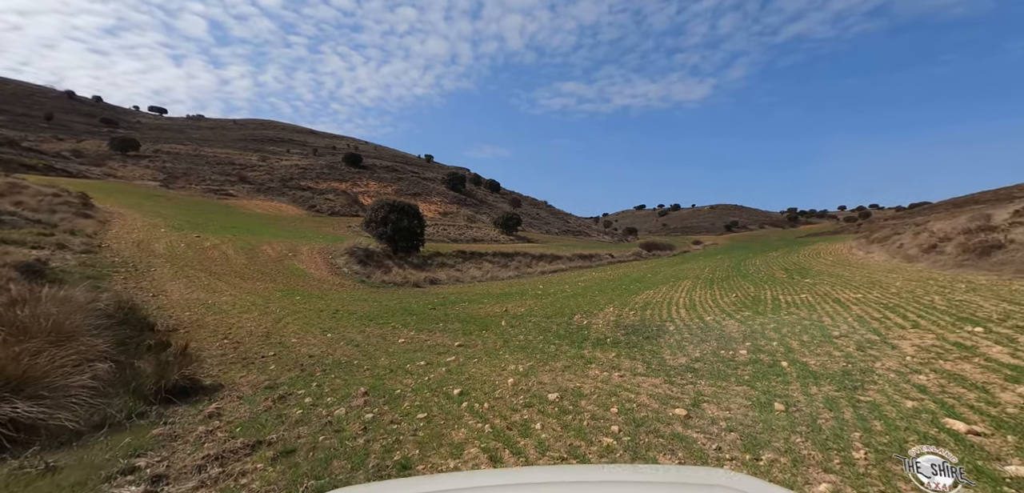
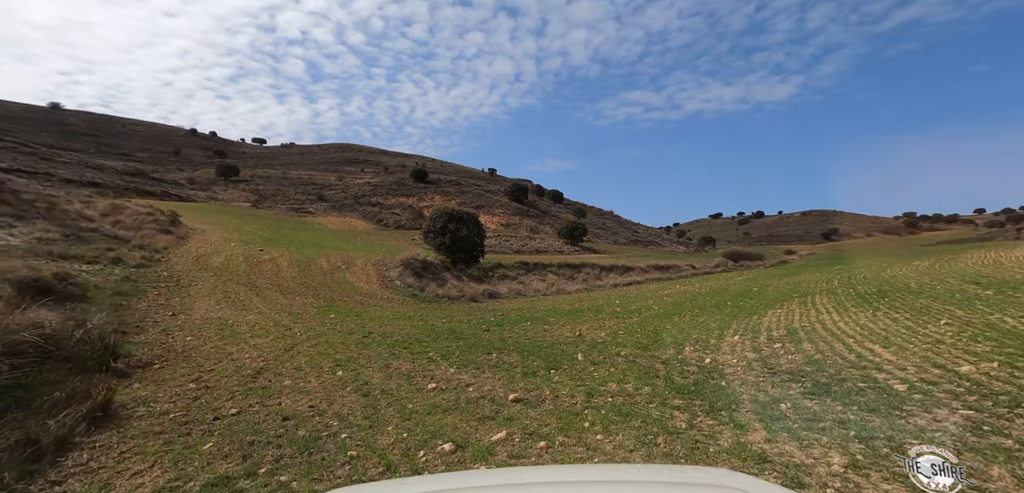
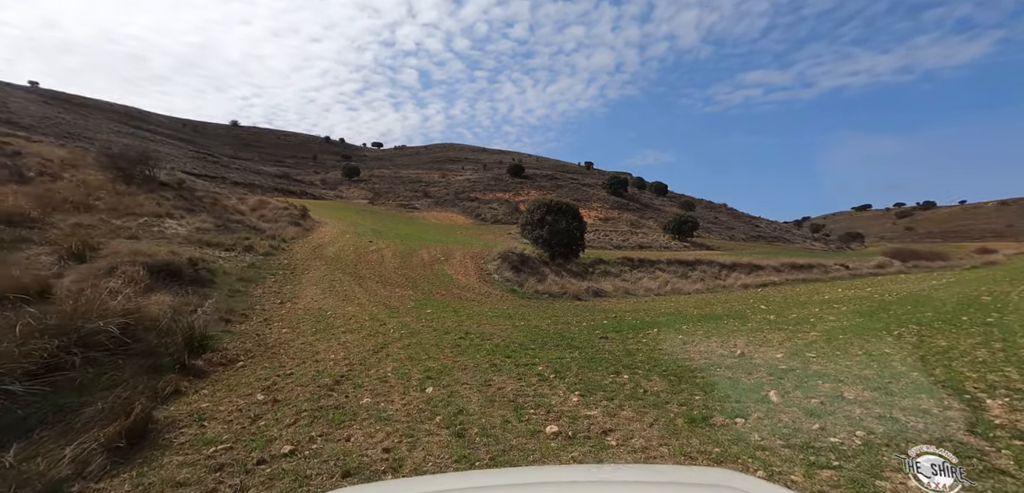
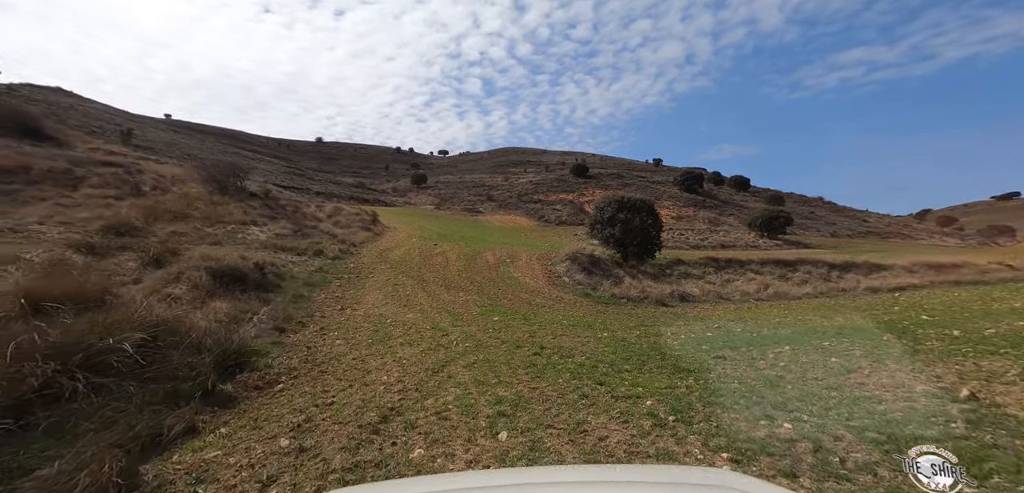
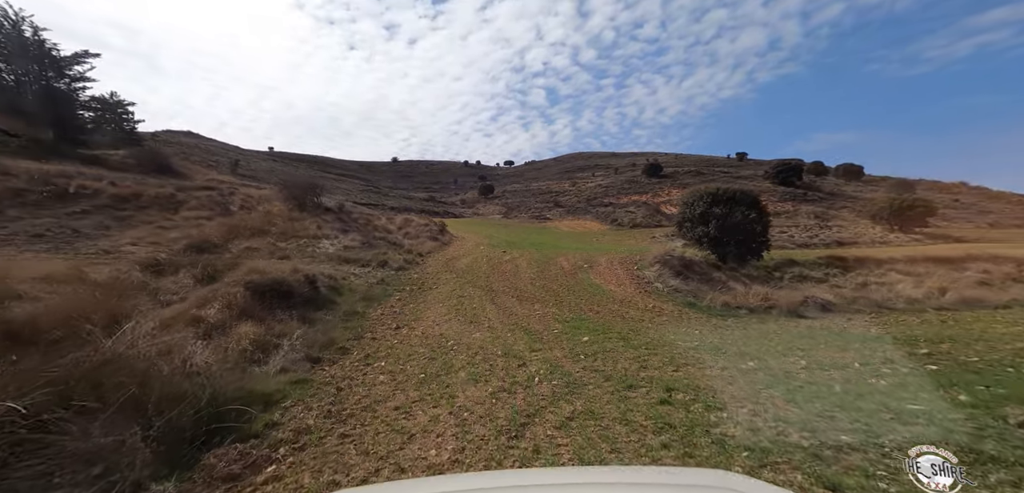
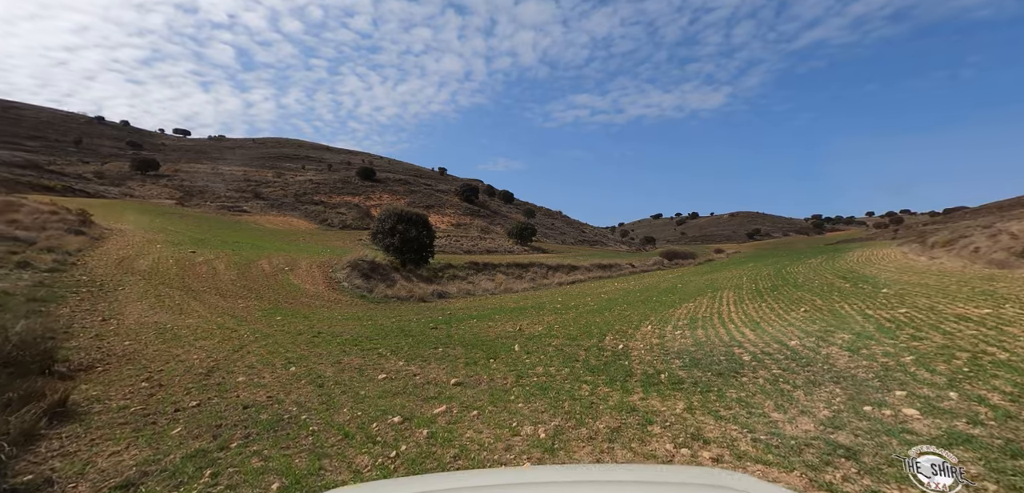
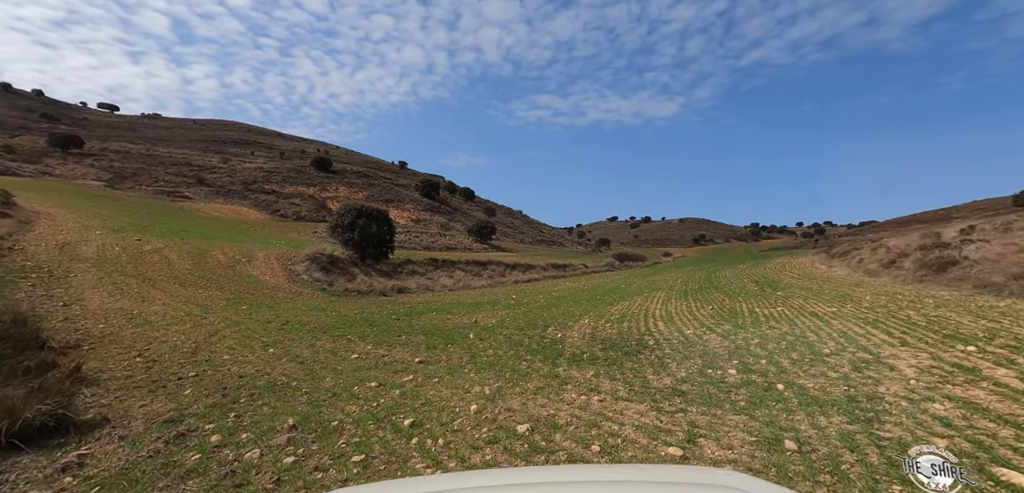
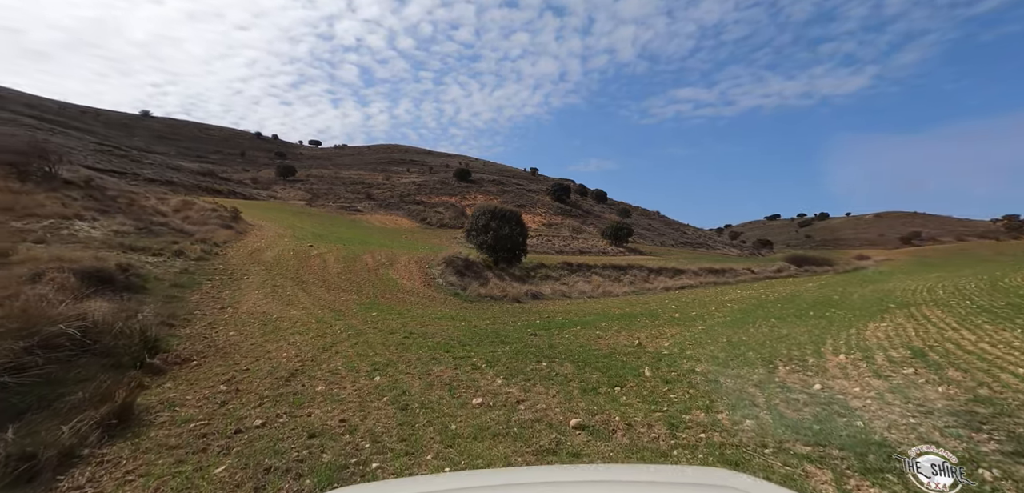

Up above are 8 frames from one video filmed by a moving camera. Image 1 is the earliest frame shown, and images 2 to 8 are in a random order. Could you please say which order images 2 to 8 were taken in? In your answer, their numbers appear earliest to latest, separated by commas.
7, 6, 2, 8, 3, 4, 5
